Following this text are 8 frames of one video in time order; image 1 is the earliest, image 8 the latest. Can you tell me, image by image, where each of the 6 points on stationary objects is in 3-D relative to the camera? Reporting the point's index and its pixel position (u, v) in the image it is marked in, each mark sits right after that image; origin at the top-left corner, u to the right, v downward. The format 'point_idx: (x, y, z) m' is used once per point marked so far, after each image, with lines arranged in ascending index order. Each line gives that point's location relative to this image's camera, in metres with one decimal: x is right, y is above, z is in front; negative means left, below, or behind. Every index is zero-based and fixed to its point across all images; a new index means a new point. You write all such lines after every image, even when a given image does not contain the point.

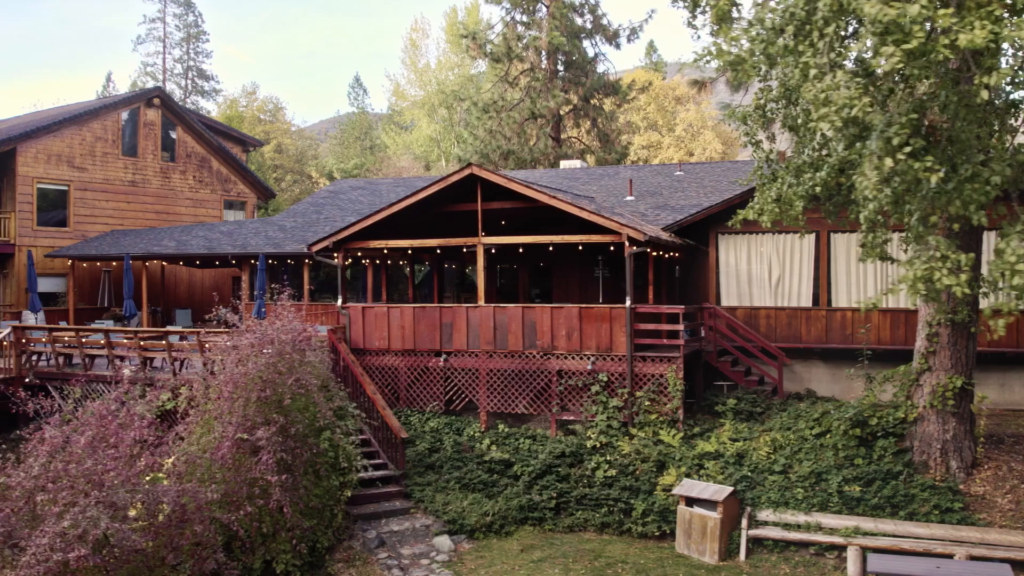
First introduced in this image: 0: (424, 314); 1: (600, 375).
0: (-1.5, -0.4, +13.7) m
1: (+1.4, -1.4, +12.8) m
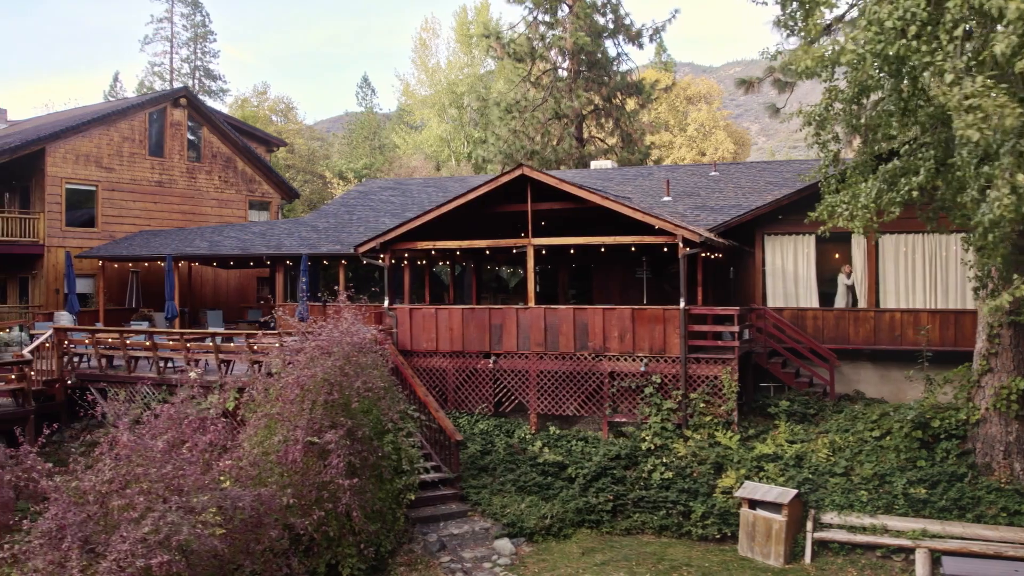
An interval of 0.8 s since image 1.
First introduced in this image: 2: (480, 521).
0: (-0.7, -0.5, +13.6) m
1: (+2.2, -1.4, +12.7) m
2: (-0.4, -3.3, +11.6) m
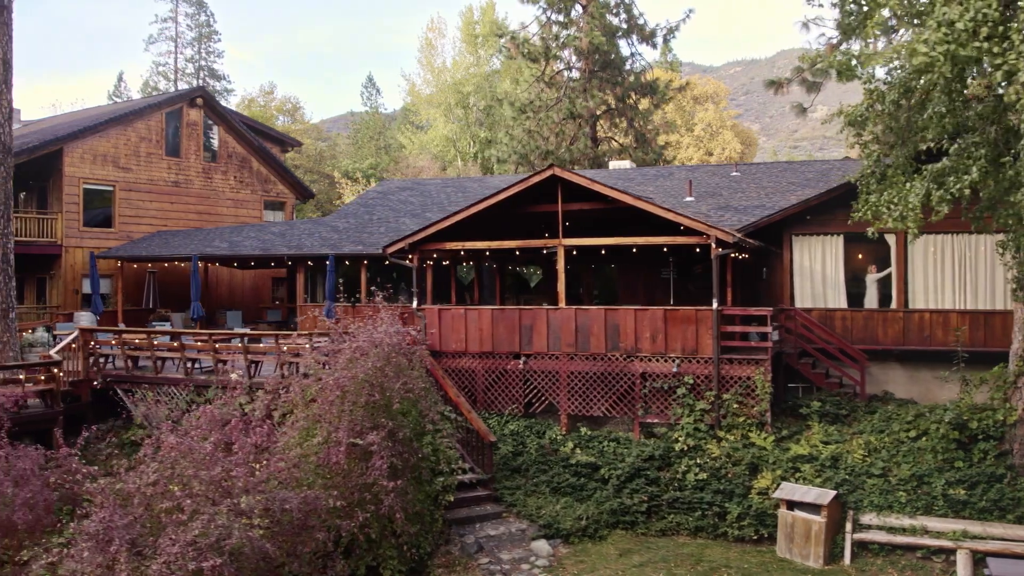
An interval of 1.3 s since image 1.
0: (-0.1, -0.5, +13.6) m
1: (+2.8, -1.4, +12.7) m
2: (+0.1, -3.3, +11.5) m
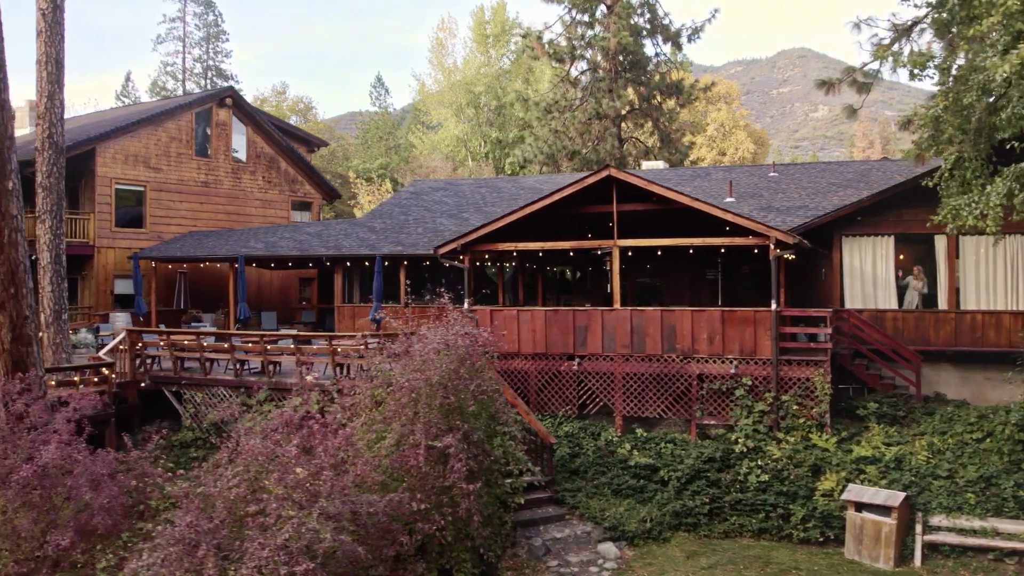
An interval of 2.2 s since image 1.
0: (+0.8, -0.5, +13.5) m
1: (+3.7, -1.4, +12.6) m
2: (+1.0, -3.4, +11.5) m
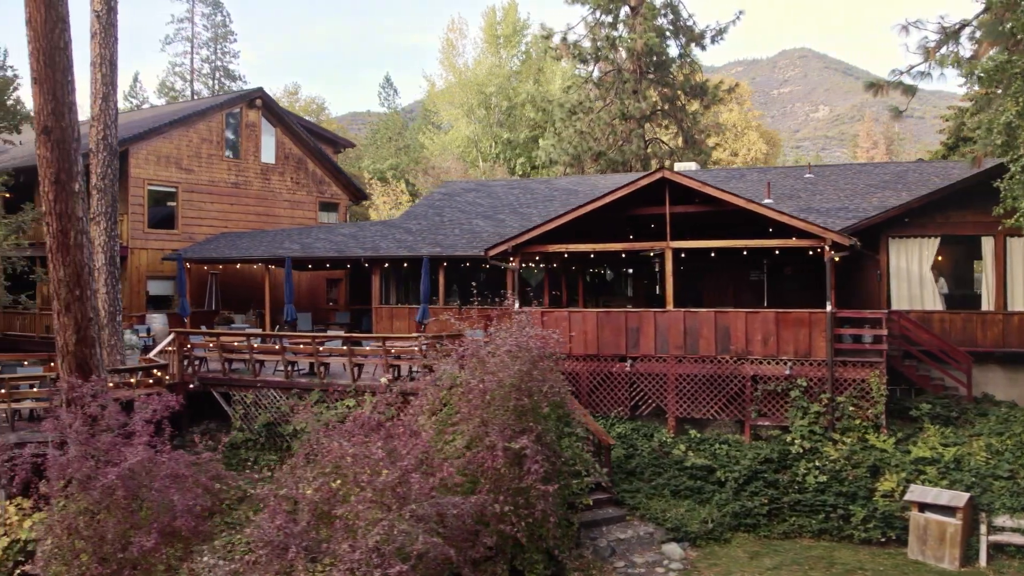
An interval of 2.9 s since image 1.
0: (+1.6, -0.5, +13.5) m
1: (+4.5, -1.5, +12.7) m
2: (+1.9, -3.4, +11.5) m
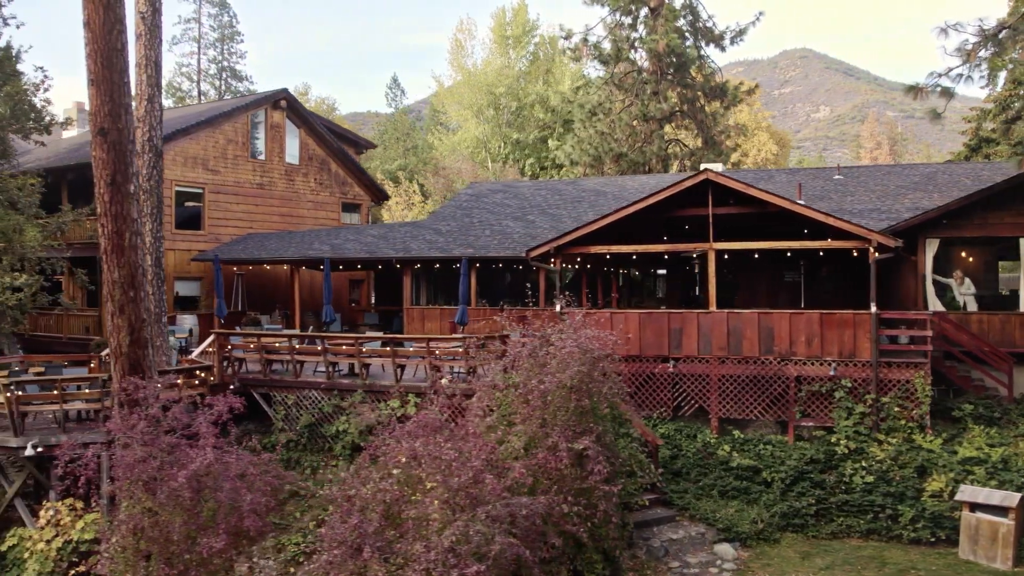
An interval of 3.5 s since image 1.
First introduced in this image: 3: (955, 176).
0: (+2.3, -0.5, +13.6) m
1: (+5.3, -1.5, +12.8) m
2: (+2.6, -3.4, +11.6) m
3: (+9.9, +2.5, +17.8) m
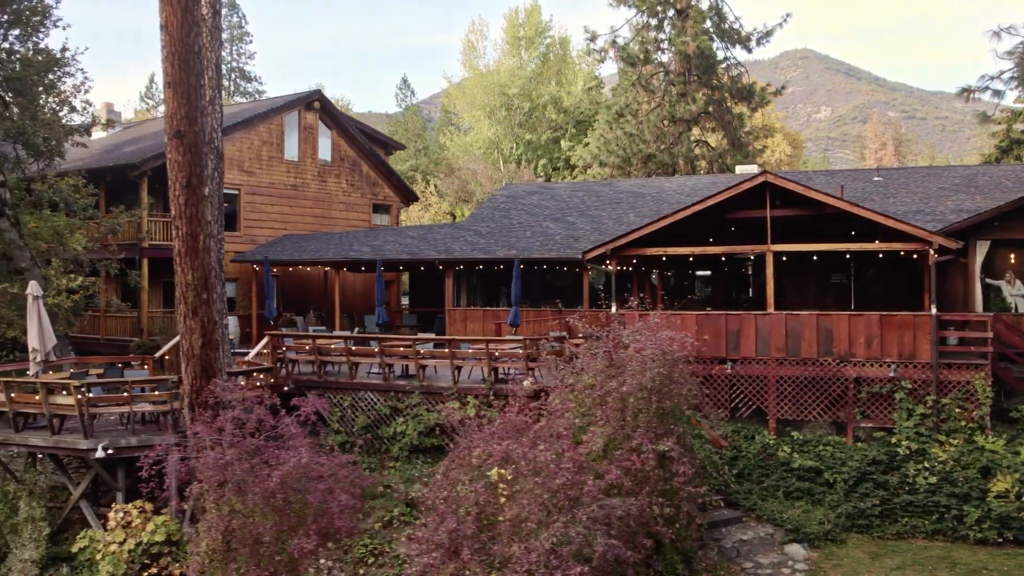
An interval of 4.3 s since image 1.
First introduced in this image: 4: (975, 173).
0: (+3.3, -0.6, +13.7) m
1: (+6.2, -1.5, +12.8) m
2: (+3.6, -3.4, +11.6) m
3: (+10.8, +2.5, +17.9) m
4: (+10.7, +2.7, +18.5) m
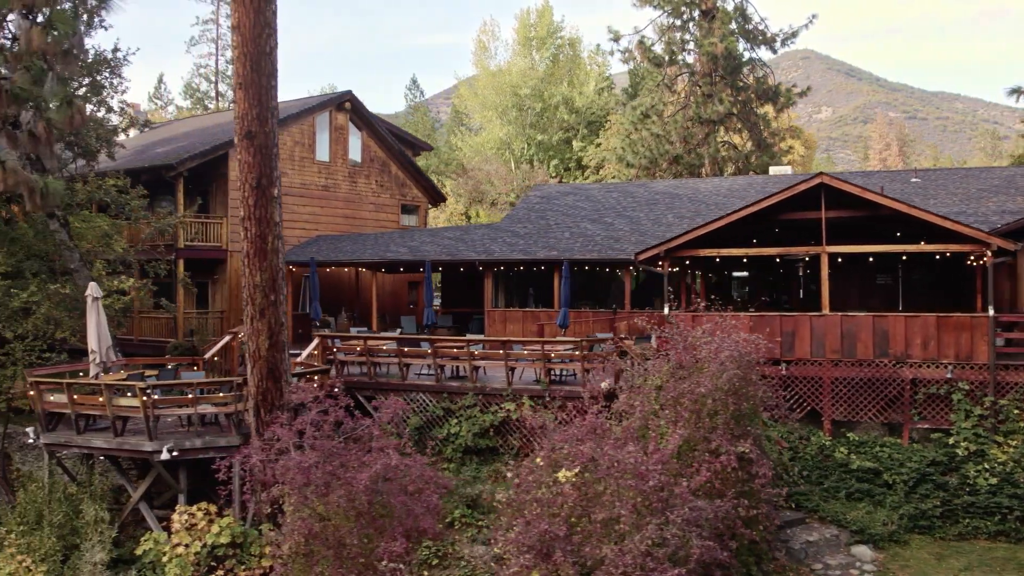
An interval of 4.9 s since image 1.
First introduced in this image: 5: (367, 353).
0: (+4.2, -0.6, +13.7) m
1: (+7.2, -1.5, +12.9) m
2: (+4.5, -3.5, +11.6) m
3: (+11.7, +2.4, +18.0) m
4: (+11.6, +2.6, +18.6) m
5: (-2.6, -1.2, +14.4) m
